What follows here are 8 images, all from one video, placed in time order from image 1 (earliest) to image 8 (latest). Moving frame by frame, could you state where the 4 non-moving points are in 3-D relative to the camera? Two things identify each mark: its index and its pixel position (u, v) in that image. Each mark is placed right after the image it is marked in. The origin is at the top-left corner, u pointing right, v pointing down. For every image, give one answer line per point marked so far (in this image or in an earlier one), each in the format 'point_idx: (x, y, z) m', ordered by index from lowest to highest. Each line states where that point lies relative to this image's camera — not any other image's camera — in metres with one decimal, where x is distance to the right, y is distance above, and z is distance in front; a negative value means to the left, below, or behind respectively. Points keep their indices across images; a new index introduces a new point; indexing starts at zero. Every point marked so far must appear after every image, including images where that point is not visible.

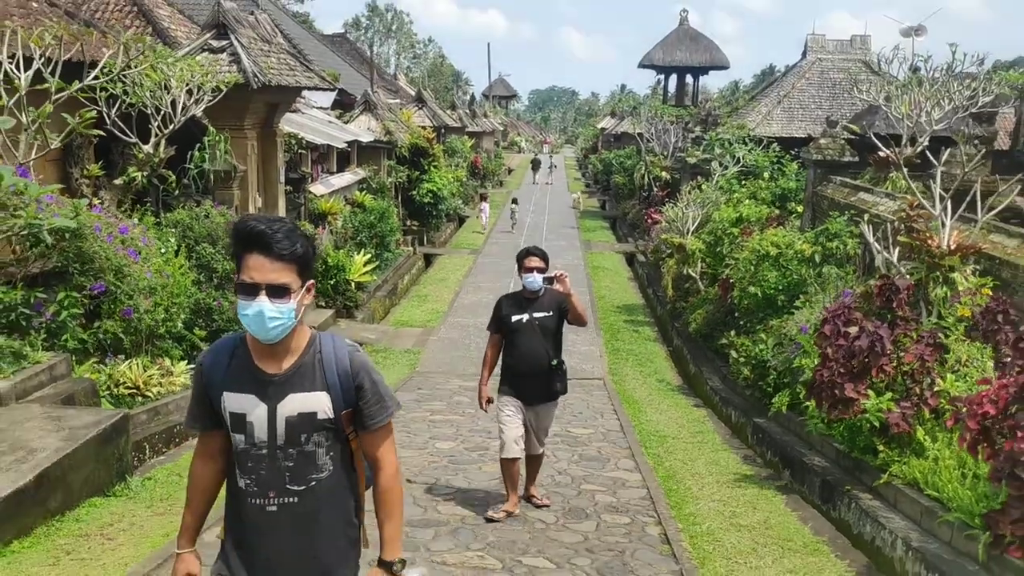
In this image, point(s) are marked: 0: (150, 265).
0: (-3.2, +0.2, +7.8) m
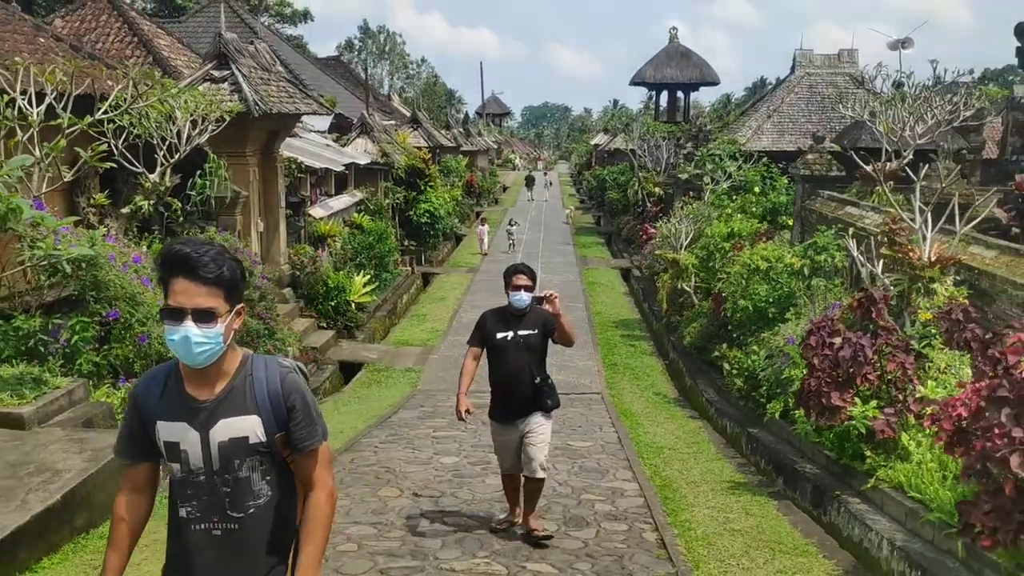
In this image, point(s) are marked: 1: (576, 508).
0: (-3.2, 0.0, +8.1) m
1: (+0.5, -1.5, +6.1) m
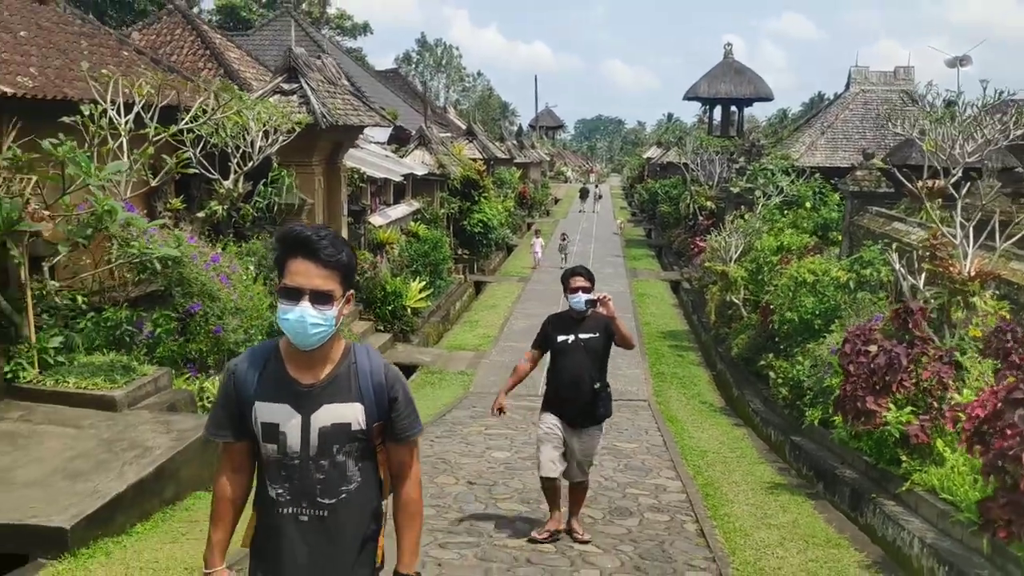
0: (-2.7, 0.0, +8.7) m
1: (+0.8, -1.6, +6.5) m
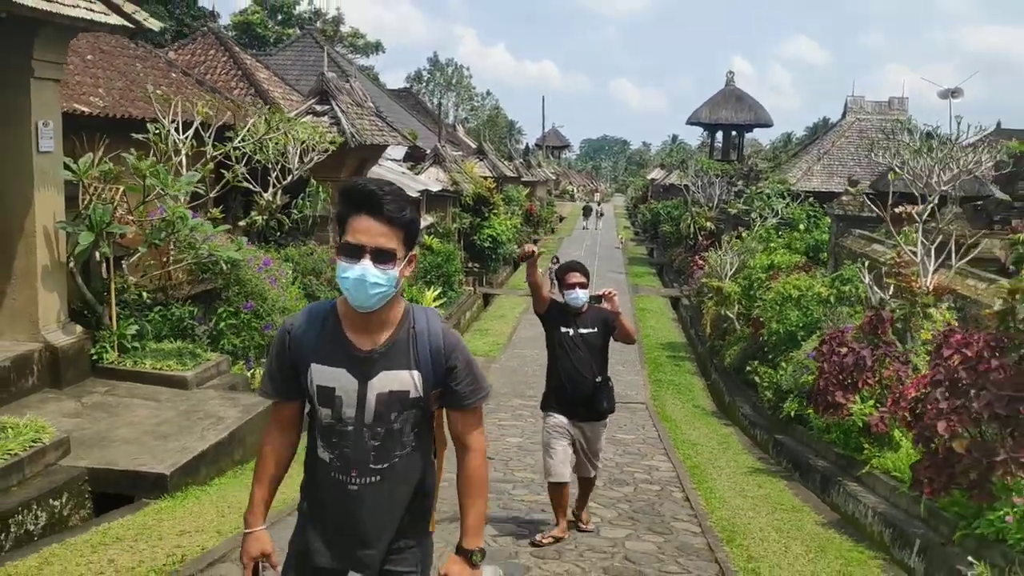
0: (-2.5, 0.0, +9.8) m
1: (+0.9, -1.6, +7.6) m
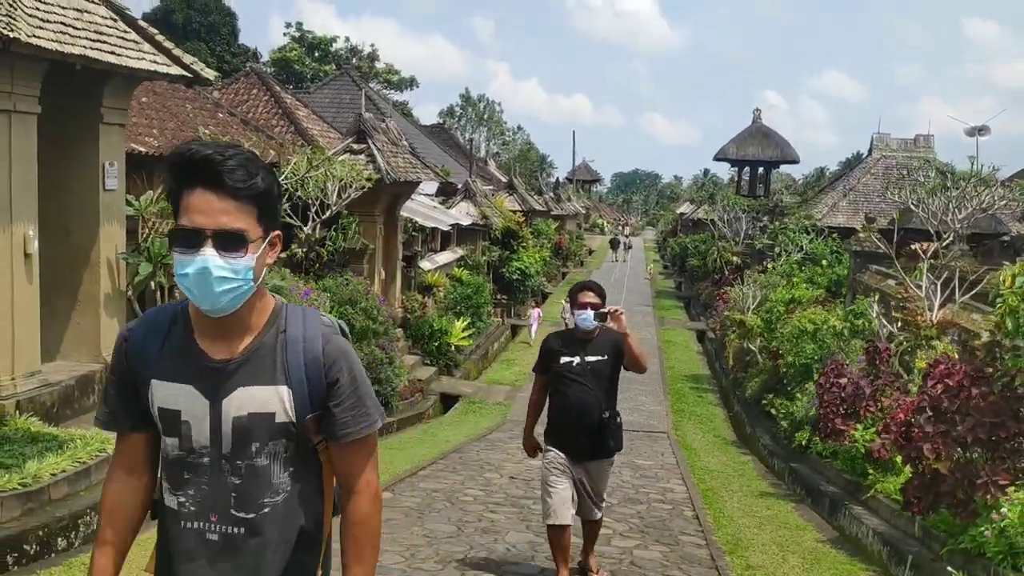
0: (-2.2, -0.4, +10.4) m
1: (+1.1, -1.9, +8.0) m
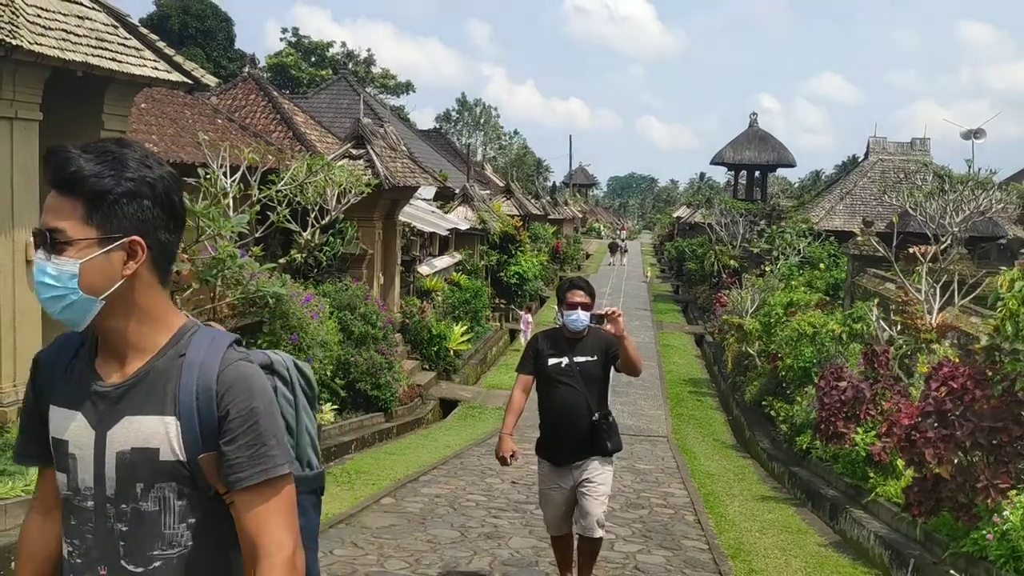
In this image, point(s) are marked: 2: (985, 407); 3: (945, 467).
0: (-2.2, -0.4, +10.4) m
1: (+1.1, -1.9, +8.0) m
2: (+3.0, -0.8, +5.6) m
3: (+2.8, -1.2, +5.8) m
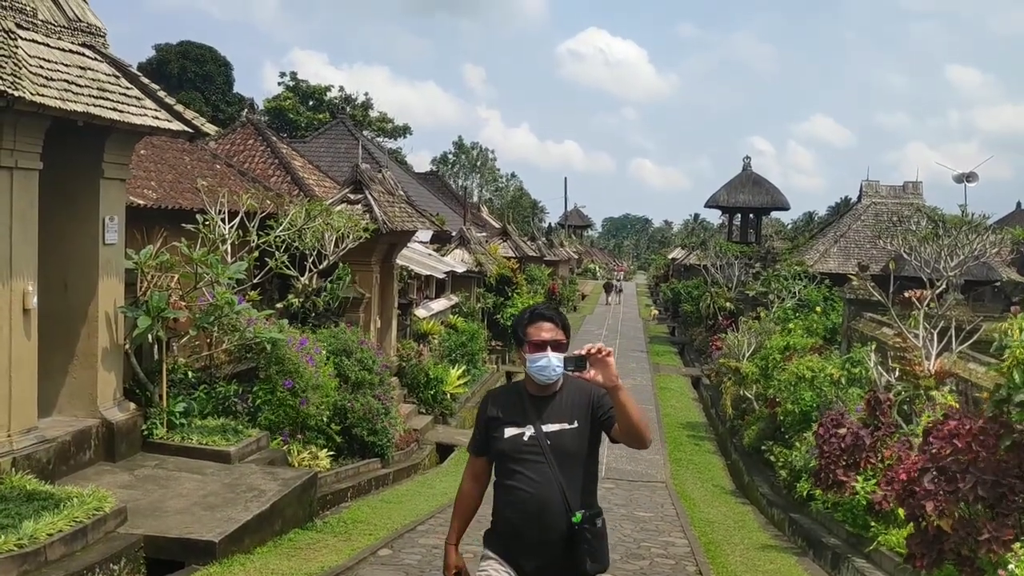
0: (-2.3, -1.0, +10.4) m
1: (+1.1, -2.3, +7.9) m
2: (+3.0, -1.1, +5.6) m
3: (+2.8, -1.5, +5.8) m
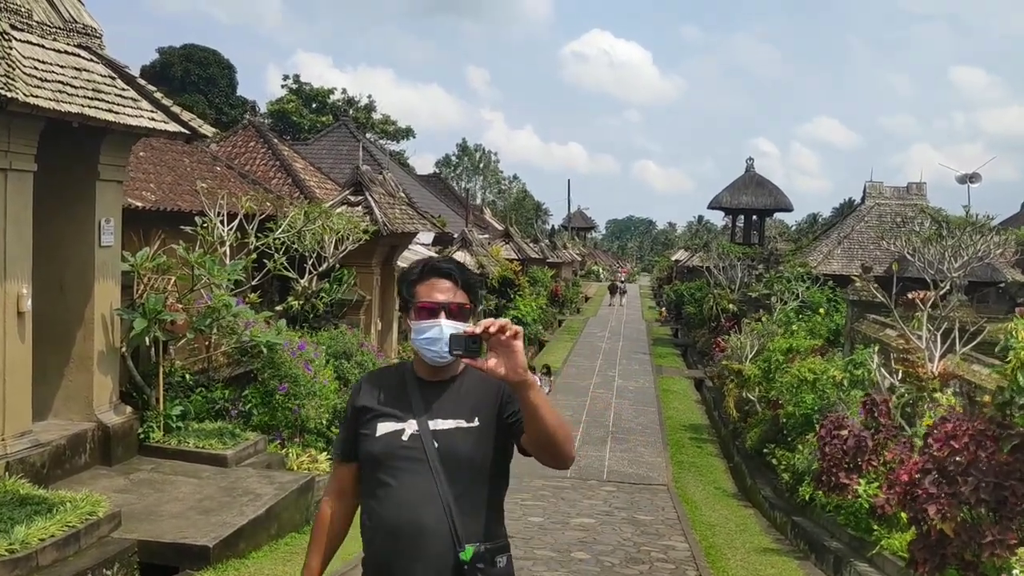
0: (-2.3, -1.0, +10.3) m
1: (+1.1, -2.4, +7.9) m
2: (+3.0, -1.1, +5.5) m
3: (+2.8, -1.5, +5.7) m
